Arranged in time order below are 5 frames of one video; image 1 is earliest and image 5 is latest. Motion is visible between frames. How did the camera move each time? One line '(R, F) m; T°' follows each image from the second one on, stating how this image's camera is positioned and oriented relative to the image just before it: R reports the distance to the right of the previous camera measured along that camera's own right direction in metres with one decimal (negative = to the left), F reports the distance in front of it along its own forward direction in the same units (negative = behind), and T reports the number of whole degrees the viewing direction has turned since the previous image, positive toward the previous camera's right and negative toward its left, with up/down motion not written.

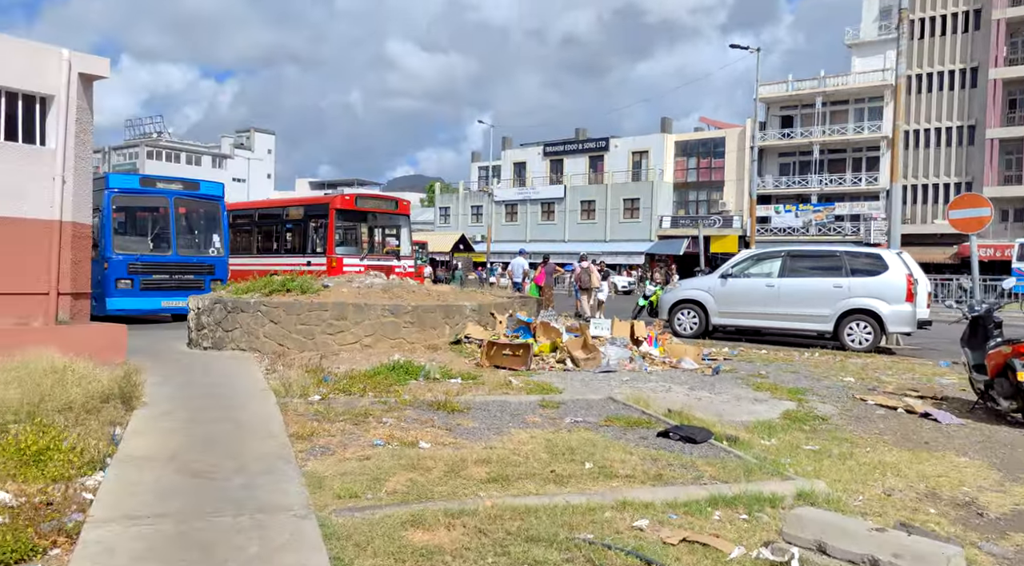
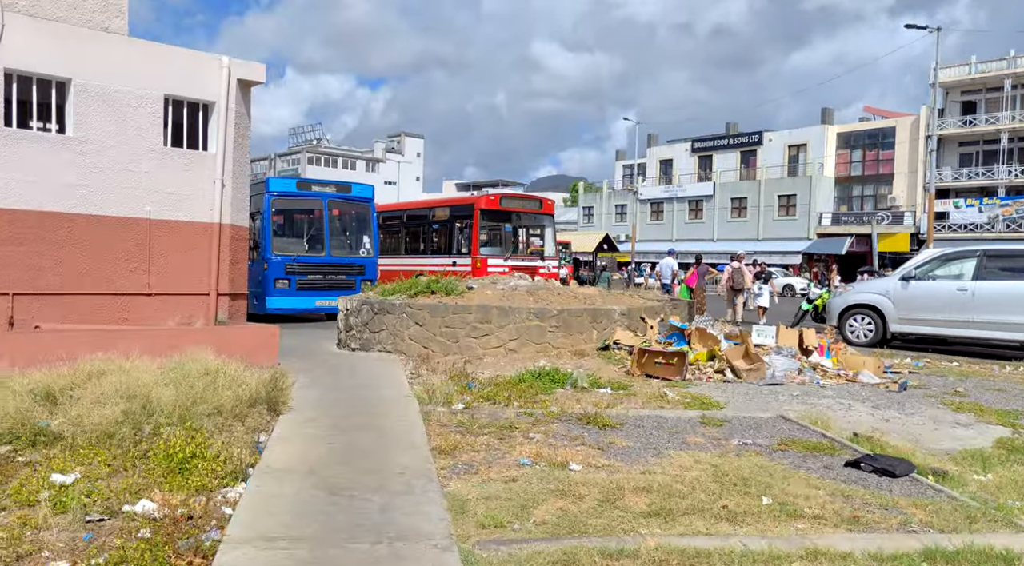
(-0.1, +0.6) m; -10°
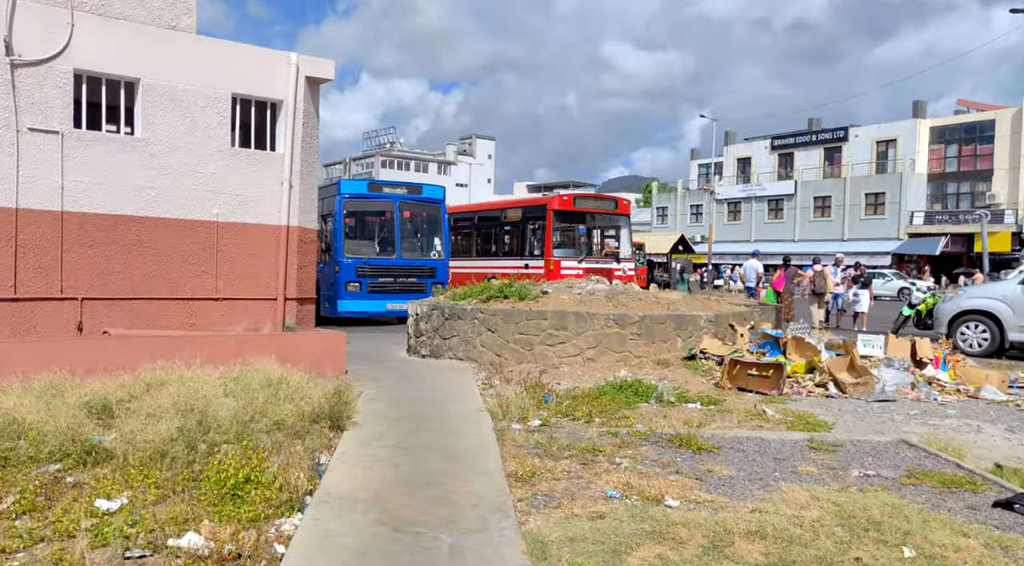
(-0.1, +0.6) m; -5°
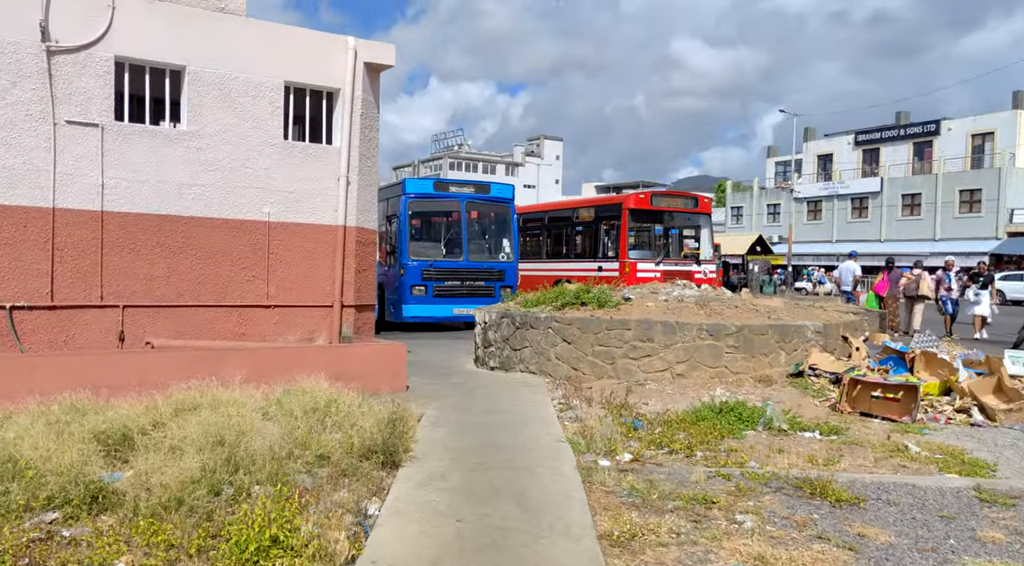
(-0.1, +1.1) m; -5°
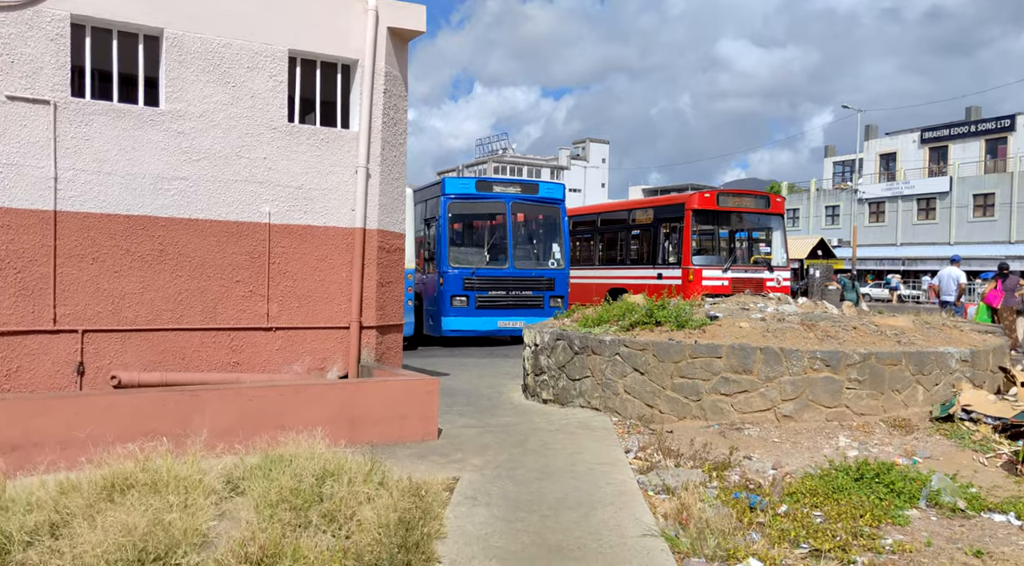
(-0.1, +1.9) m; -3°
